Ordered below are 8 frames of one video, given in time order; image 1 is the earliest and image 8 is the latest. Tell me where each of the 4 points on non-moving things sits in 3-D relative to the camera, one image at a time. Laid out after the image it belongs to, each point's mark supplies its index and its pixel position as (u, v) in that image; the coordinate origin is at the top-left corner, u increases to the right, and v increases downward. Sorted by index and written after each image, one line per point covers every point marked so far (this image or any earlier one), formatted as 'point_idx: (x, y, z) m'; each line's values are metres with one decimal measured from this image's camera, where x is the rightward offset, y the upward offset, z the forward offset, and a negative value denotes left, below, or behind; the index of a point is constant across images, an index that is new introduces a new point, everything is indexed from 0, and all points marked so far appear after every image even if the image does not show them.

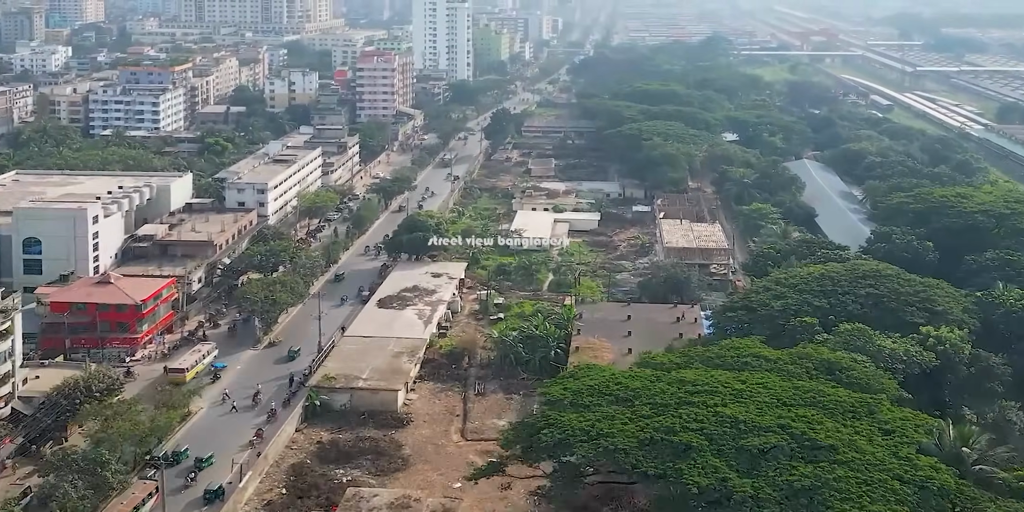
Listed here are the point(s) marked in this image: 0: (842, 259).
0: (+6.0, 0.0, +18.2) m
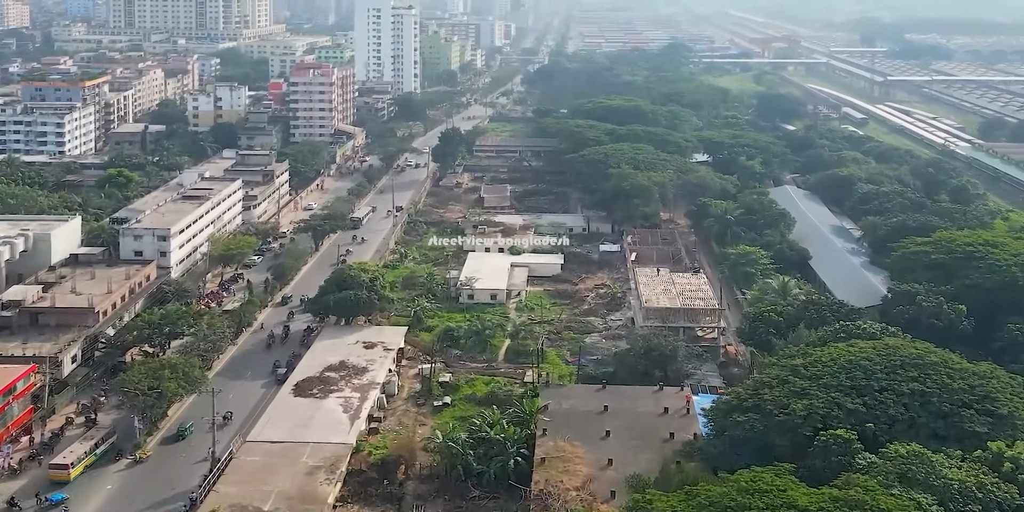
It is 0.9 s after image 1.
0: (+5.2, -1.1, +14.8) m
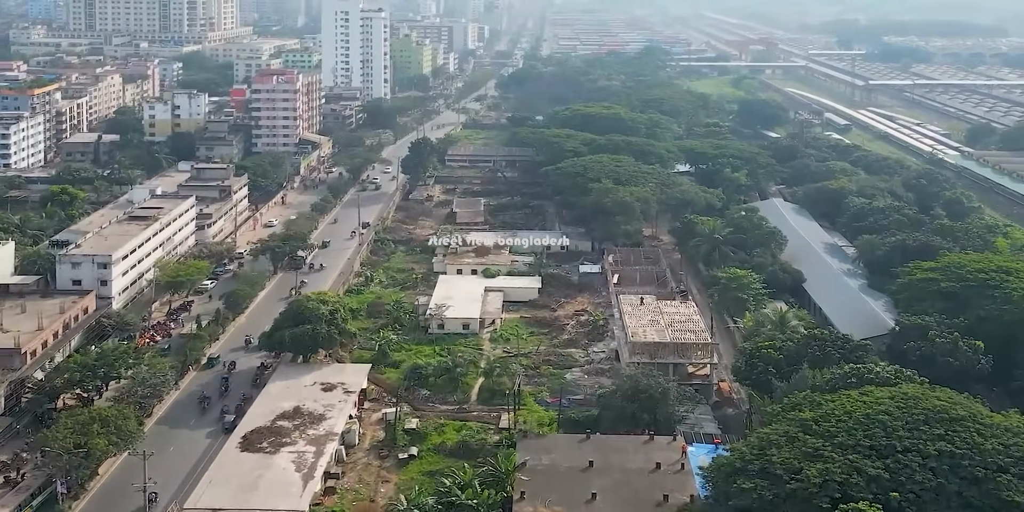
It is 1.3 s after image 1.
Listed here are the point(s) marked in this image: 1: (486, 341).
0: (+4.8, -1.6, +13.4) m
1: (-0.5, -1.6, +19.2) m
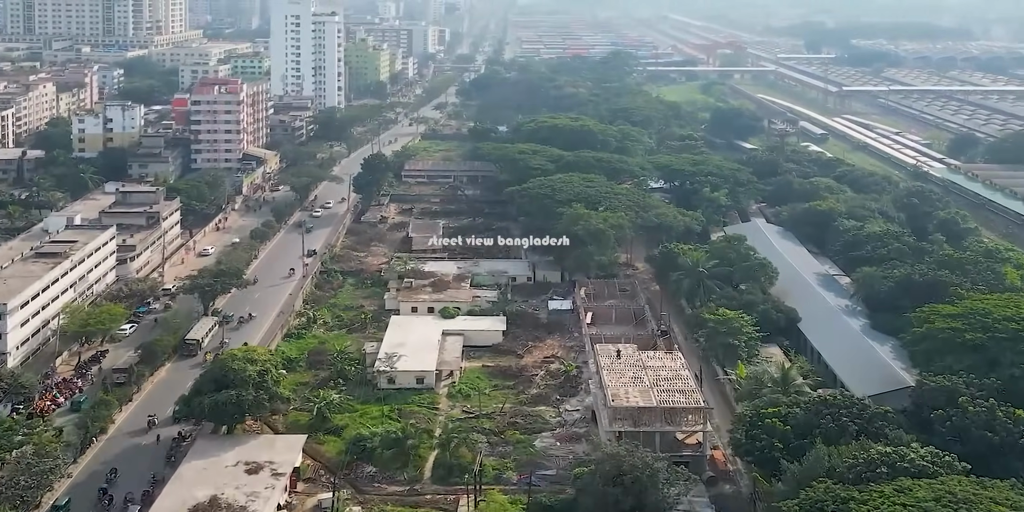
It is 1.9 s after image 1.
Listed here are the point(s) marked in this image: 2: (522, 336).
0: (+4.4, -2.3, +11.1) m
1: (-1.1, -2.3, +16.7) m
2: (+0.2, -1.6, +19.5) m
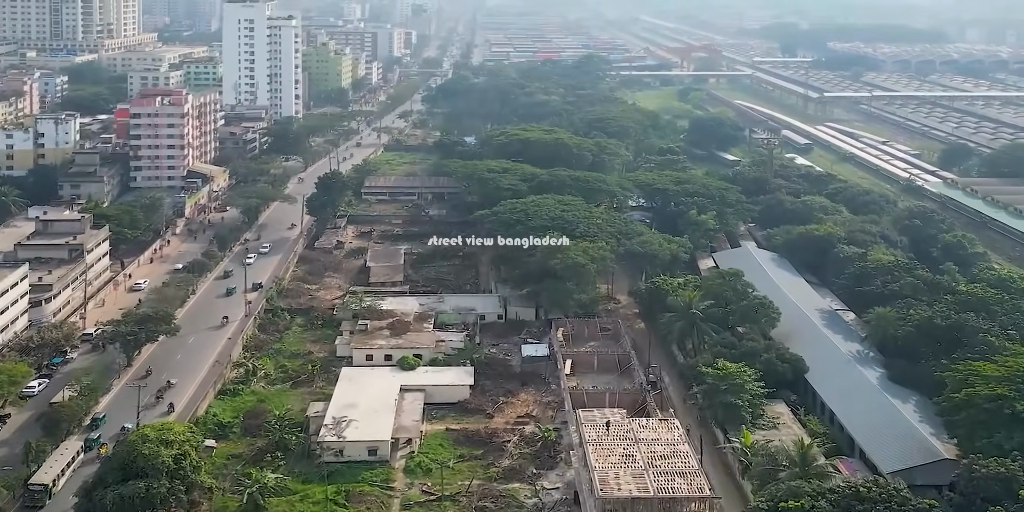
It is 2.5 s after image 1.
0: (+4.1, -3.0, +8.8) m
1: (-1.6, -3.1, +14.3) m
2: (-0.3, -2.3, +17.1) m
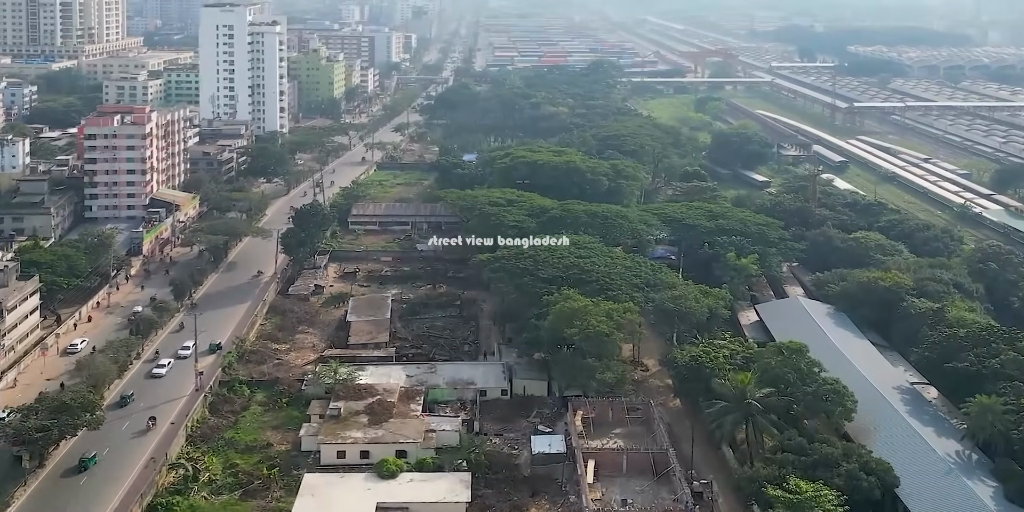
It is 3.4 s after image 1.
0: (+4.2, -4.0, +5.2) m
1: (-1.5, -4.1, +10.6) m
2: (-0.2, -3.3, +13.5) m
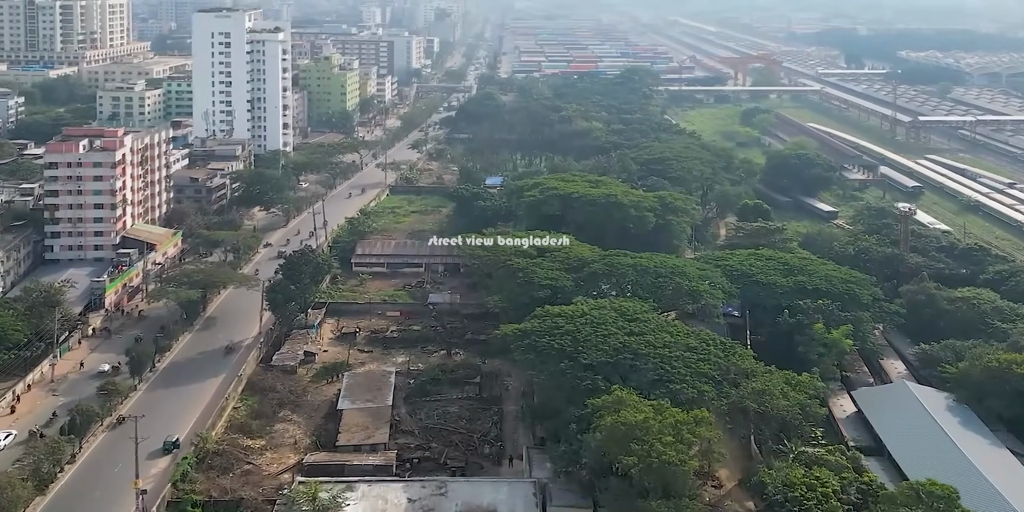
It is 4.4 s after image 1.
0: (+4.3, -5.1, +1.0) m
1: (-1.2, -5.2, +6.6) m
2: (+0.1, -4.4, +9.4) m
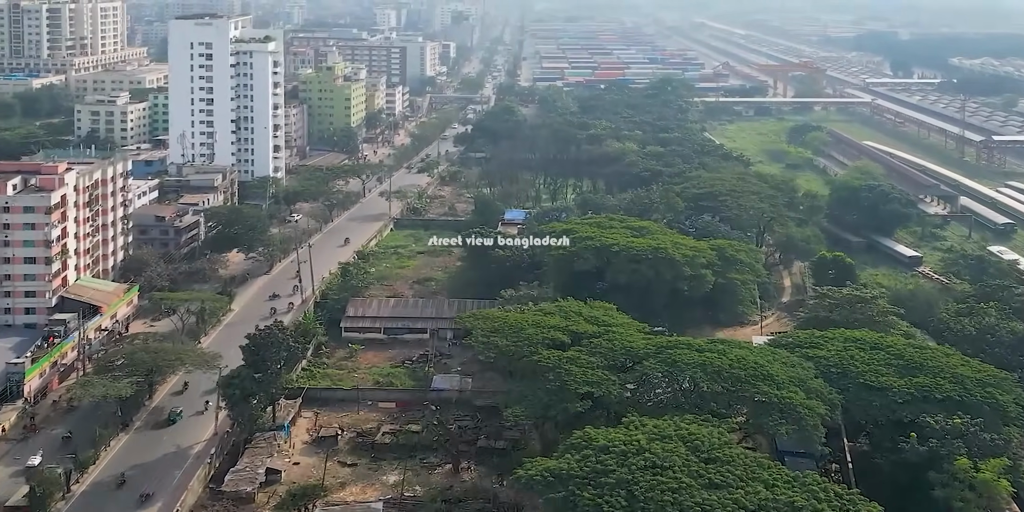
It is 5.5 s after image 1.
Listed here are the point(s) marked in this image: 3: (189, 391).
0: (+4.4, -6.4, -3.5) m
1: (-1.1, -6.5, +2.2) m
2: (+0.3, -5.7, +5.0) m
3: (-5.3, -2.1, +17.3) m
